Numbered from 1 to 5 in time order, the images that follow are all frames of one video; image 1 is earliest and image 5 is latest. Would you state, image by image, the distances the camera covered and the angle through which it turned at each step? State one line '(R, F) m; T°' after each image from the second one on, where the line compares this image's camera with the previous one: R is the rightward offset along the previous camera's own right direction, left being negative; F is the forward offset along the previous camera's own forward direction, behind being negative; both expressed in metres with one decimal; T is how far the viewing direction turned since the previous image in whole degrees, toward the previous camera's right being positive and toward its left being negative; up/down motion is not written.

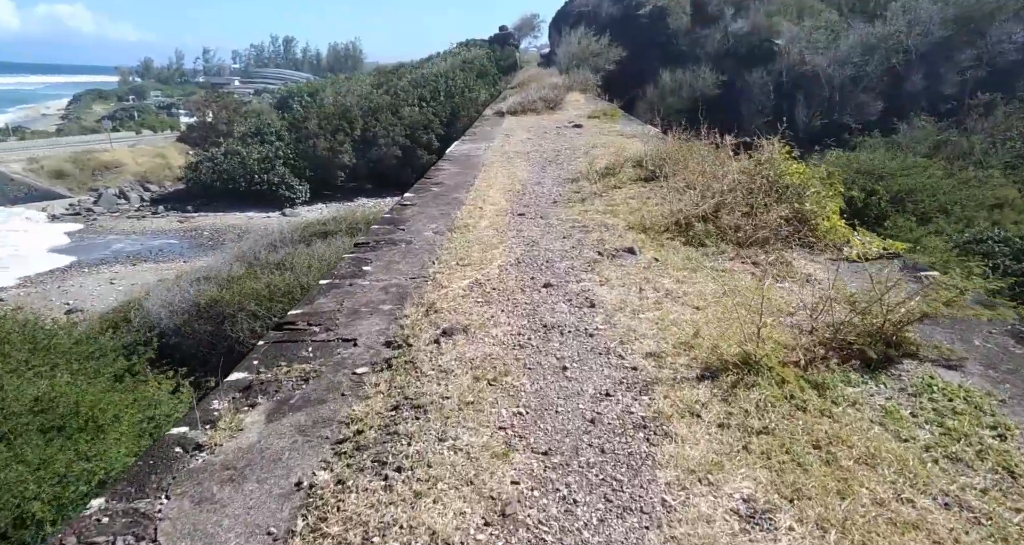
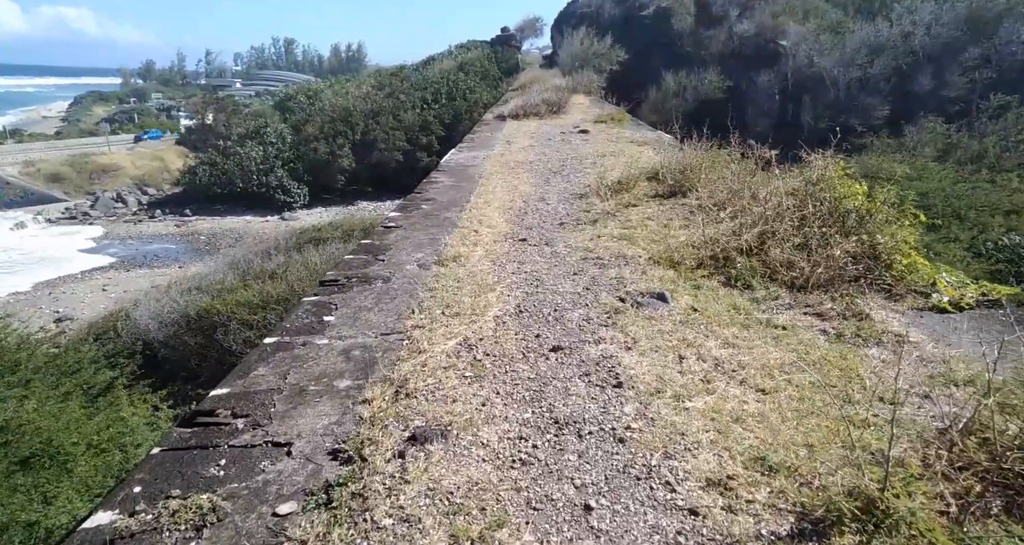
(0.0, +0.6) m; 0°
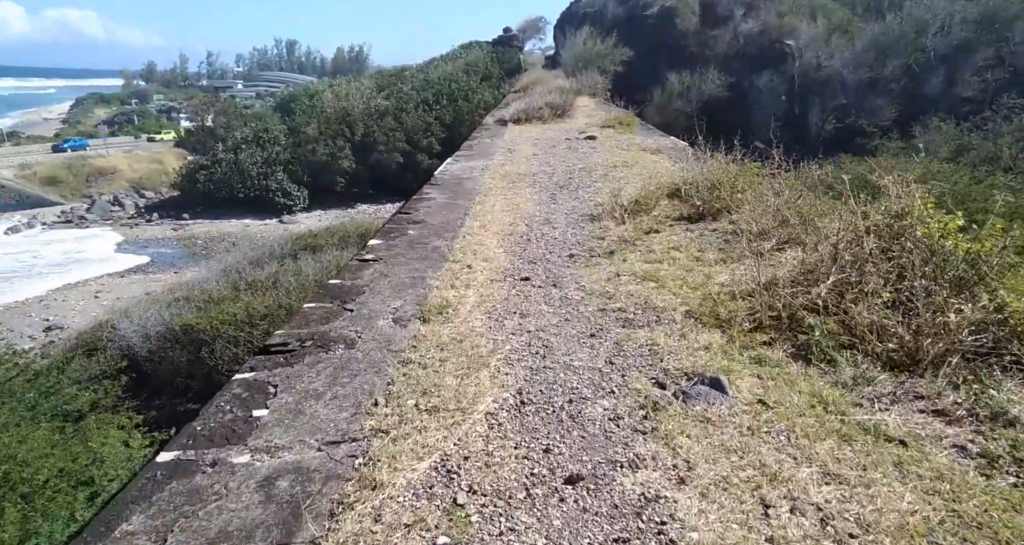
(0.0, +0.7) m; 0°
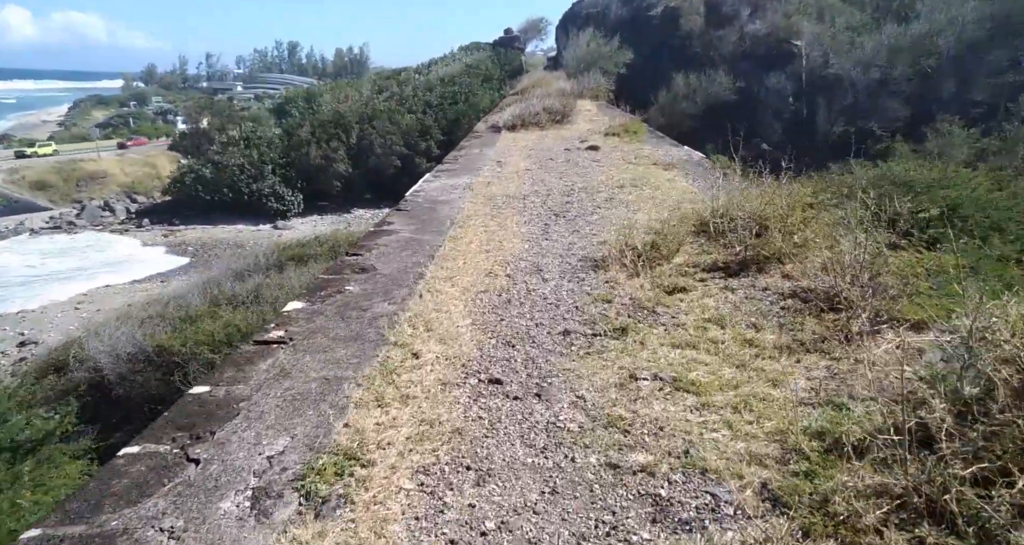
(+0.1, +1.1) m; 0°
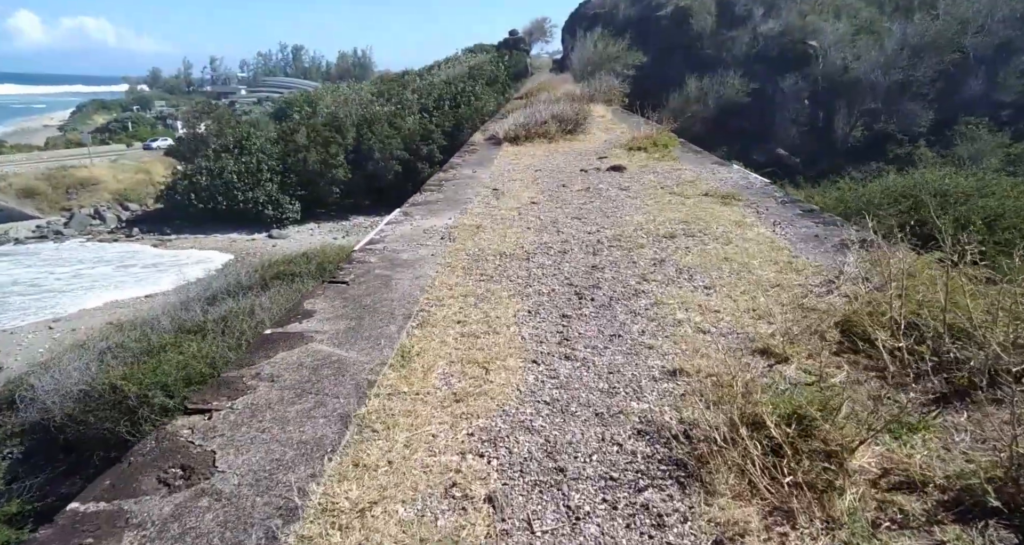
(0.0, +1.8) m; -1°
